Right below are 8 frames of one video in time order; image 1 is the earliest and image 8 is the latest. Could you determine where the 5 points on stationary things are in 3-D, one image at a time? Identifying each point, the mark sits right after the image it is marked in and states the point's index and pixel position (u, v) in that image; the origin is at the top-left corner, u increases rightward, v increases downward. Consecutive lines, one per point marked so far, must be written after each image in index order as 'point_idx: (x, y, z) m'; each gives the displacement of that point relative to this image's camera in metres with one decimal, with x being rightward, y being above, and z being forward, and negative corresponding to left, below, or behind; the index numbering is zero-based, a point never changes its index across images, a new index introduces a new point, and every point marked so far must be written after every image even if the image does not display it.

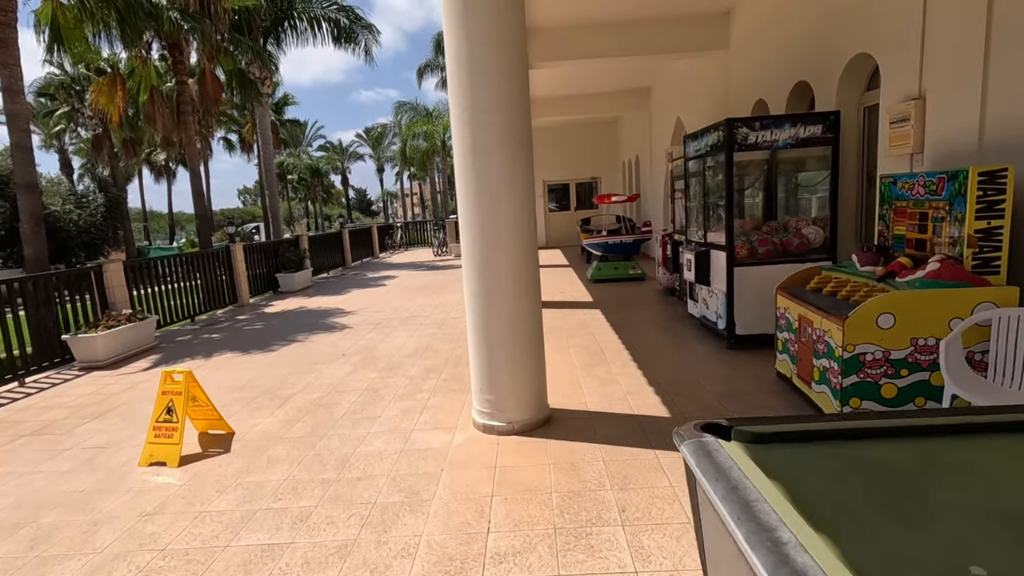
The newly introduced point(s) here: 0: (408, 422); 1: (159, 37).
0: (-0.8, -1.1, +4.1) m
1: (-8.4, +6.0, +12.7) m
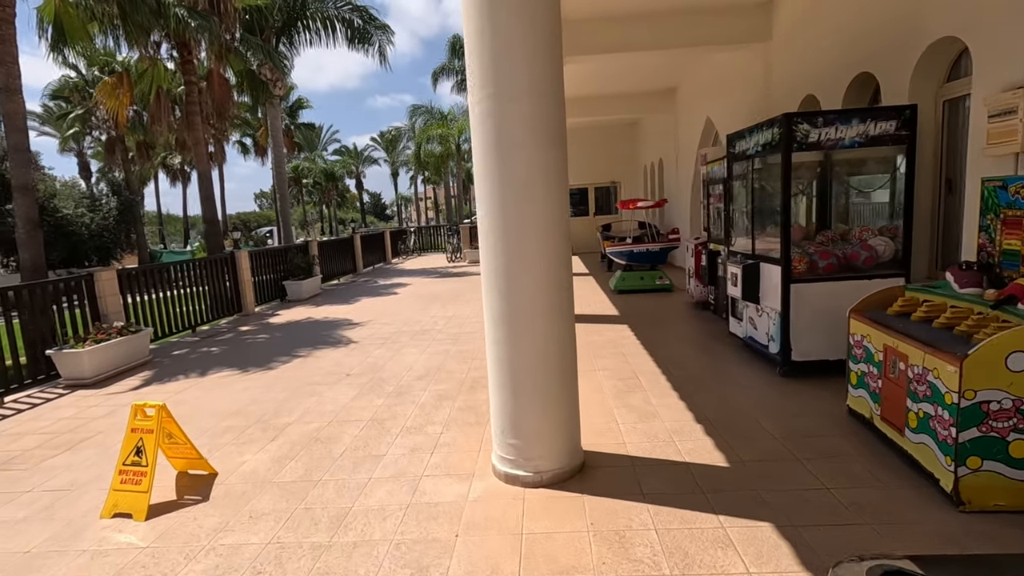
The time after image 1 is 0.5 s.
0: (-0.6, -1.2, +3.5) m
1: (-8.0, +5.8, +12.3) m
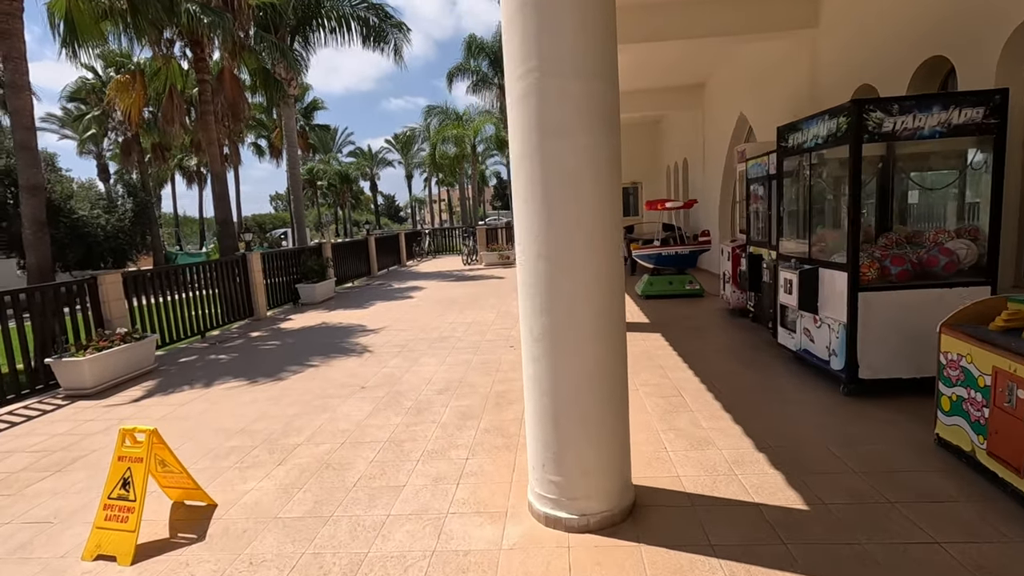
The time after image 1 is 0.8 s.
0: (-0.4, -1.2, +3.1) m
1: (-7.5, +5.8, +12.1) m
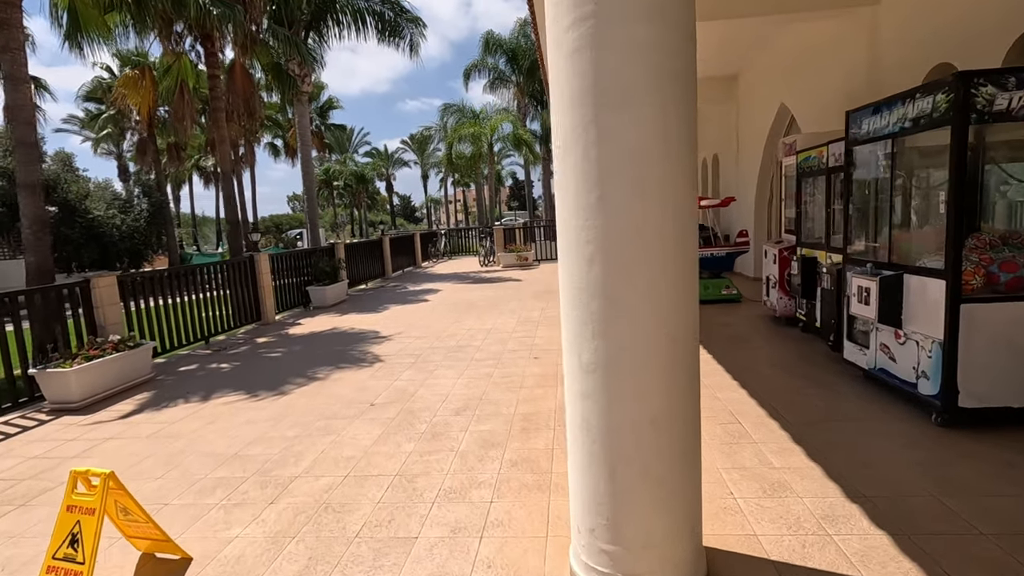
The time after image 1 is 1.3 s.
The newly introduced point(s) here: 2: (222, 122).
0: (-0.2, -1.3, +2.5) m
1: (-7.1, +5.7, +11.7) m
2: (-7.0, +4.0, +12.8) m
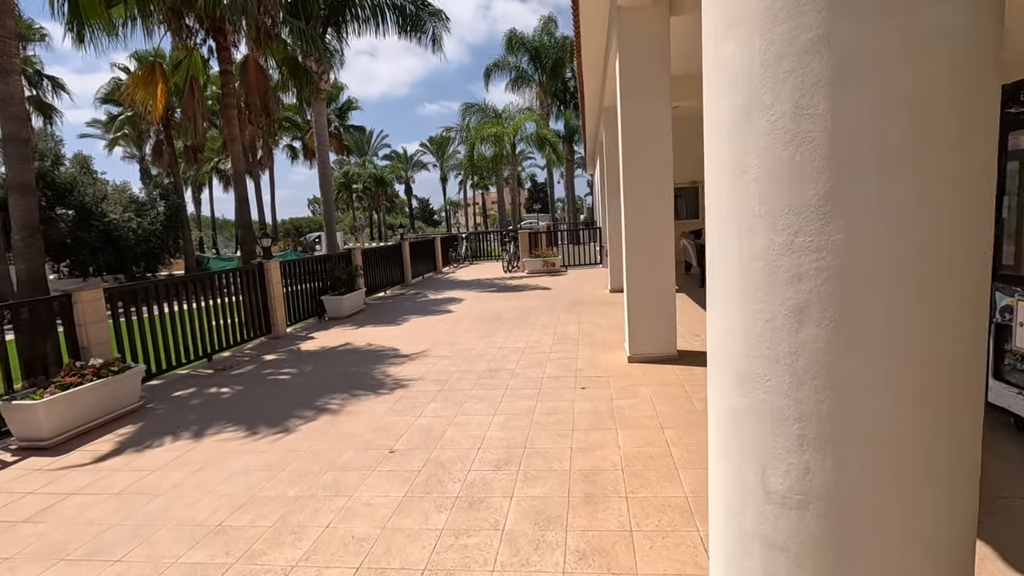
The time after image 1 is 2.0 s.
0: (+0.1, -1.4, +1.6) m
1: (-6.5, +5.6, +11.0) m
2: (-6.3, +3.8, +12.1) m
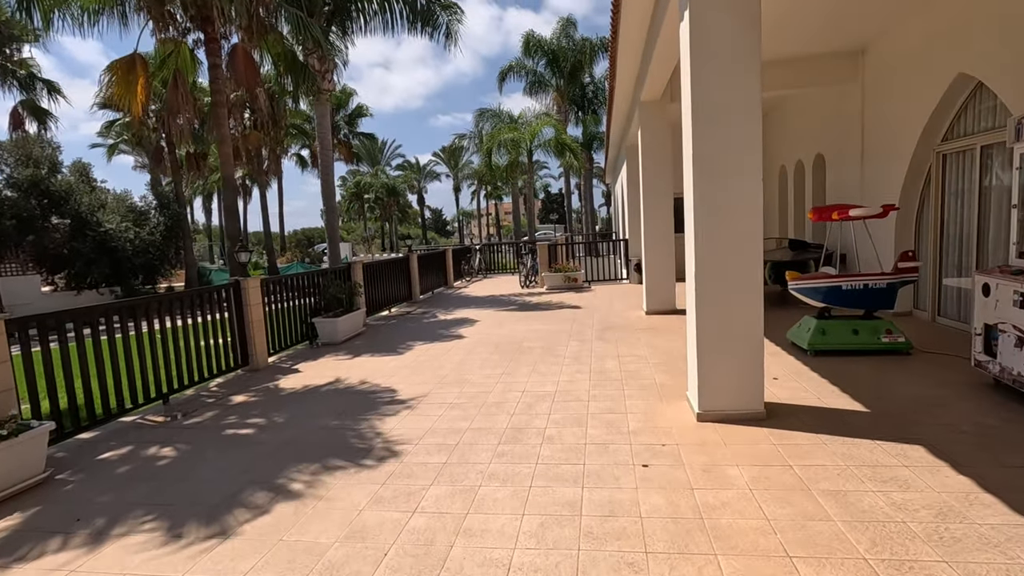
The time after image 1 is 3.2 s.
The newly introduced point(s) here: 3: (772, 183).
0: (+0.2, -1.6, +0.2) m
1: (-6.1, +5.2, +9.9) m
2: (-5.9, +3.5, +10.9) m
3: (+6.1, +2.5, +12.3) m
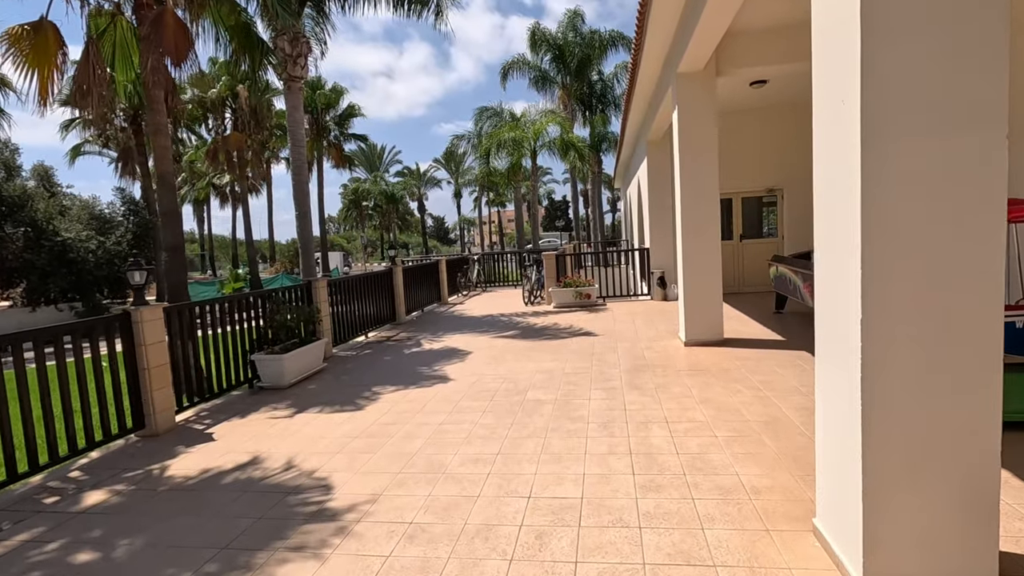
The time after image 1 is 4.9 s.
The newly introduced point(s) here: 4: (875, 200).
0: (+0.2, -1.8, -1.9) m
1: (-6.0, +4.9, +7.9) m
2: (-5.9, +3.1, +8.9) m
3: (+6.1, +2.1, +10.3) m
4: (+1.5, +0.3, +2.2) m
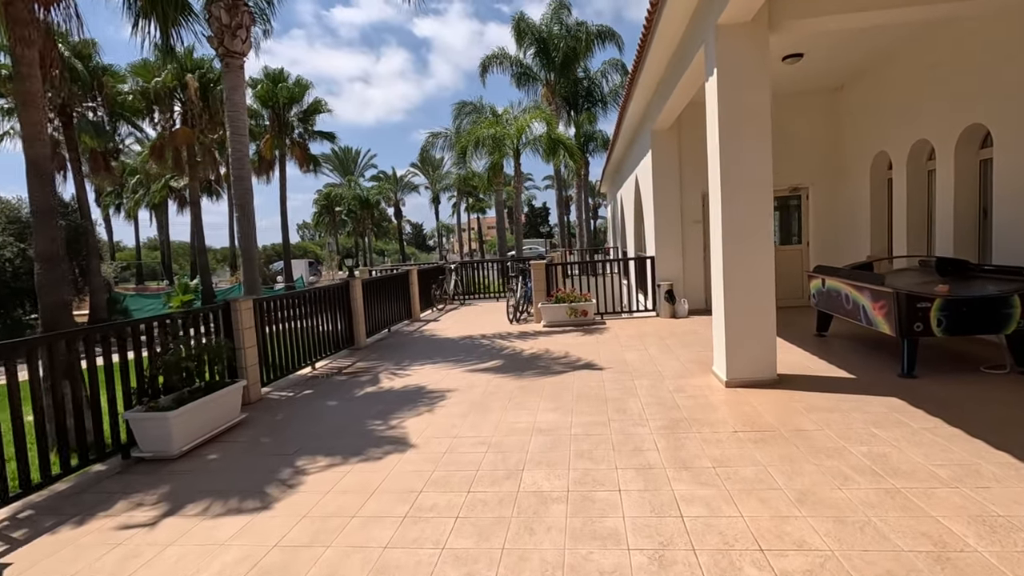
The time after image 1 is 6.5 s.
0: (+0.4, -1.9, -3.8) m
1: (-6.2, +4.6, +5.9) m
2: (-6.1, +2.8, +6.9) m
3: (+5.9, +1.9, +8.7) m
4: (+1.5, +0.2, +0.4) m
